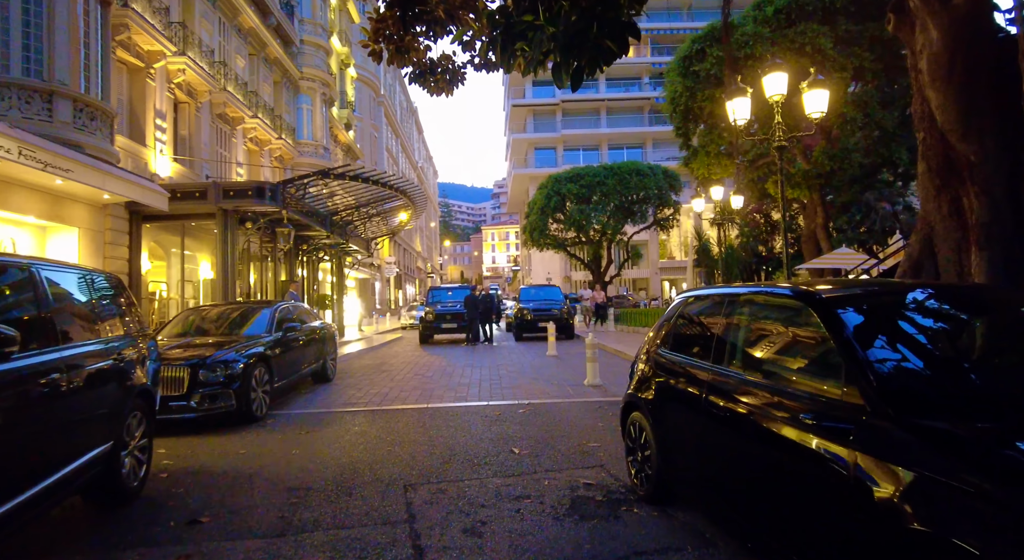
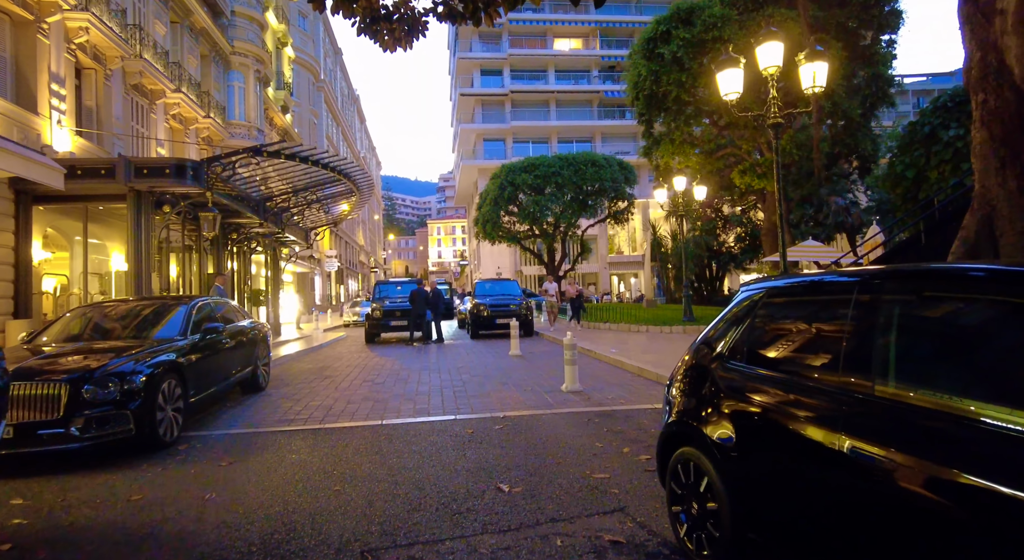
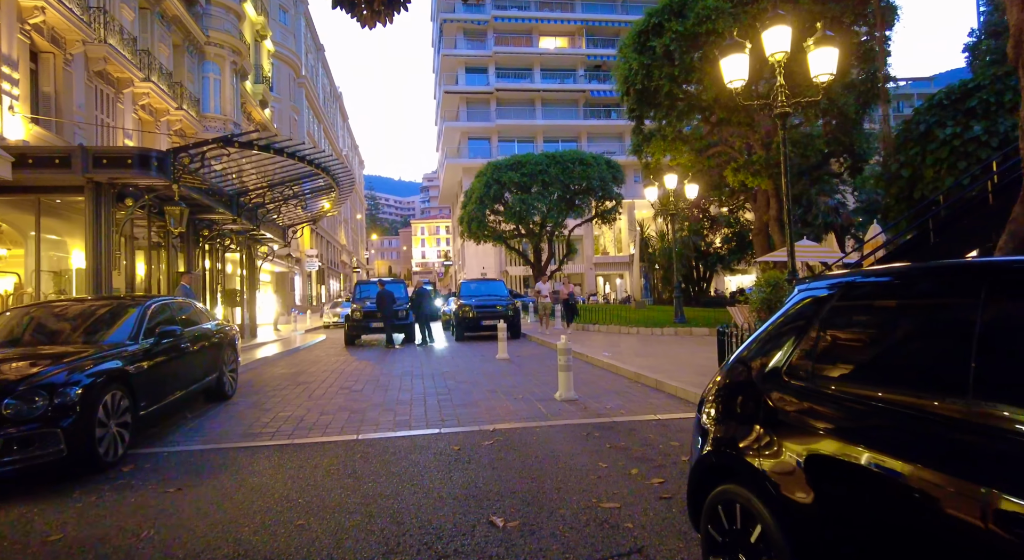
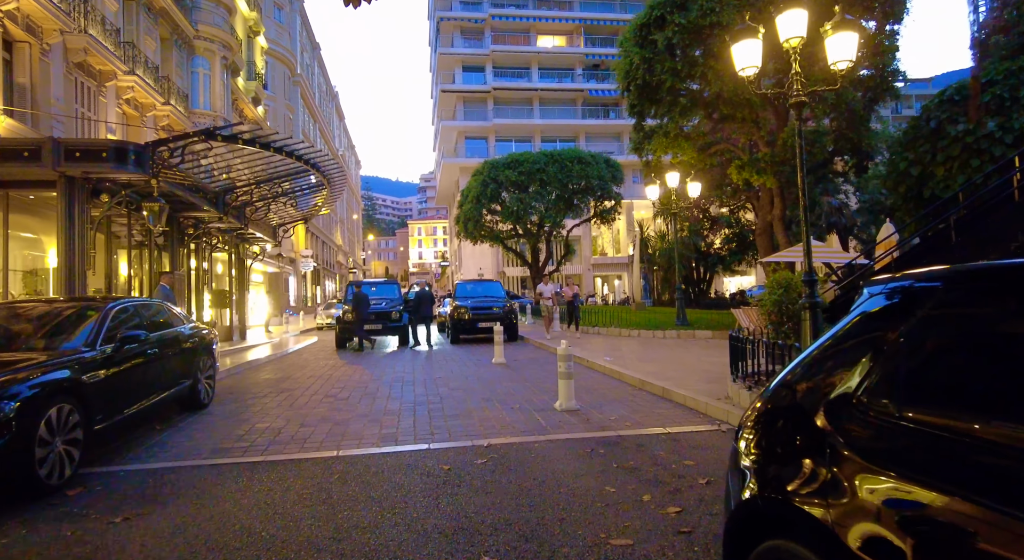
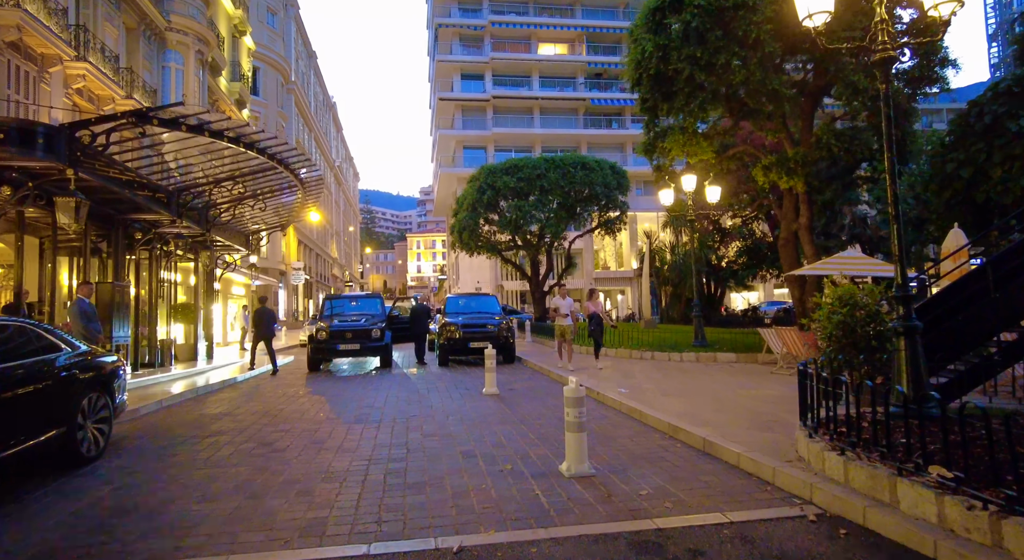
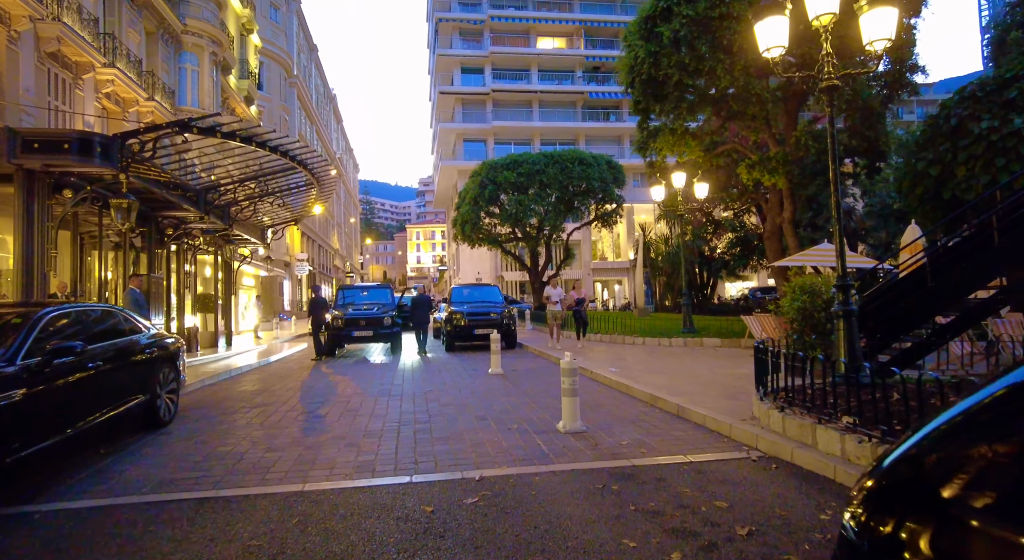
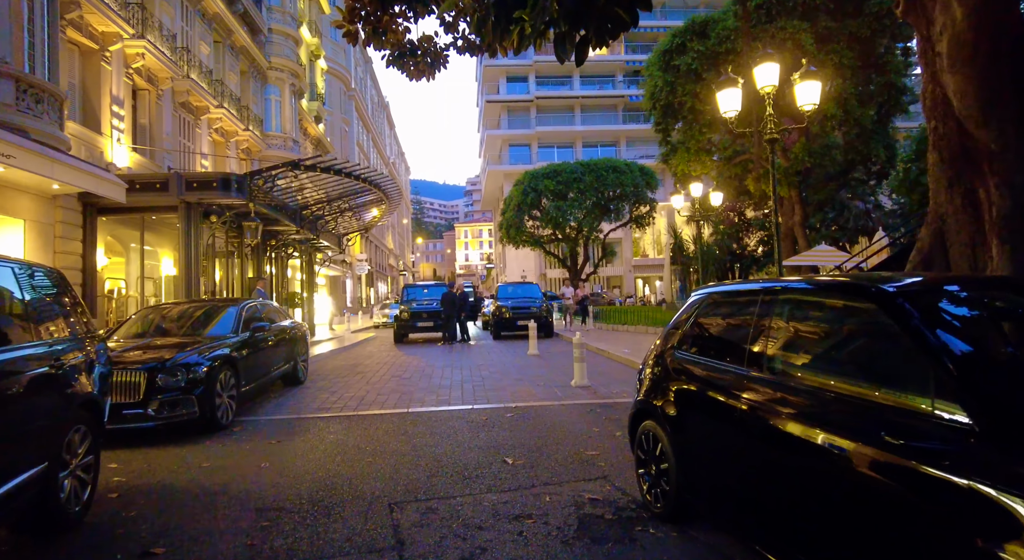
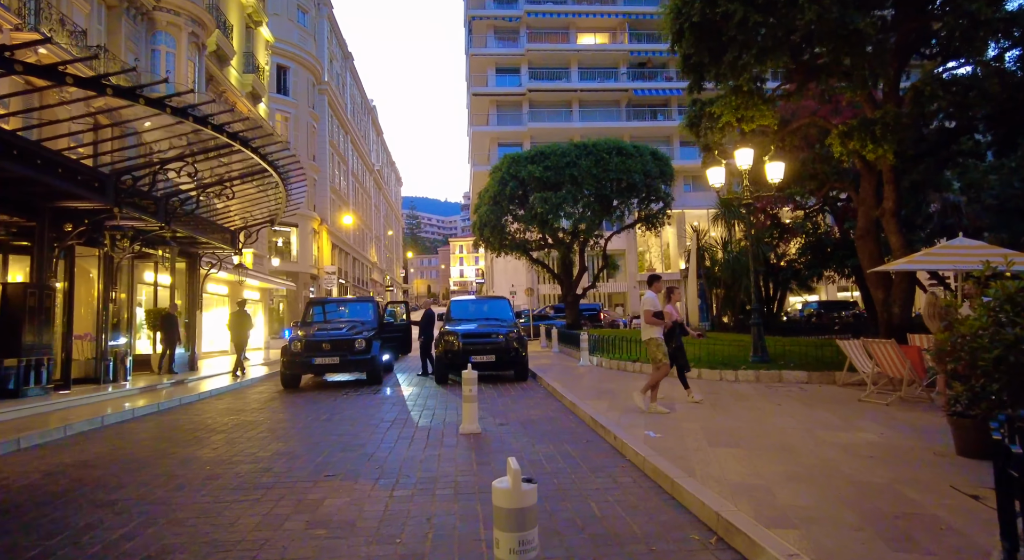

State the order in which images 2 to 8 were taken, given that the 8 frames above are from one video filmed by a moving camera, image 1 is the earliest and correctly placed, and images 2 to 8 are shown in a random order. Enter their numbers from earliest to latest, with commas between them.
7, 2, 3, 4, 6, 5, 8
